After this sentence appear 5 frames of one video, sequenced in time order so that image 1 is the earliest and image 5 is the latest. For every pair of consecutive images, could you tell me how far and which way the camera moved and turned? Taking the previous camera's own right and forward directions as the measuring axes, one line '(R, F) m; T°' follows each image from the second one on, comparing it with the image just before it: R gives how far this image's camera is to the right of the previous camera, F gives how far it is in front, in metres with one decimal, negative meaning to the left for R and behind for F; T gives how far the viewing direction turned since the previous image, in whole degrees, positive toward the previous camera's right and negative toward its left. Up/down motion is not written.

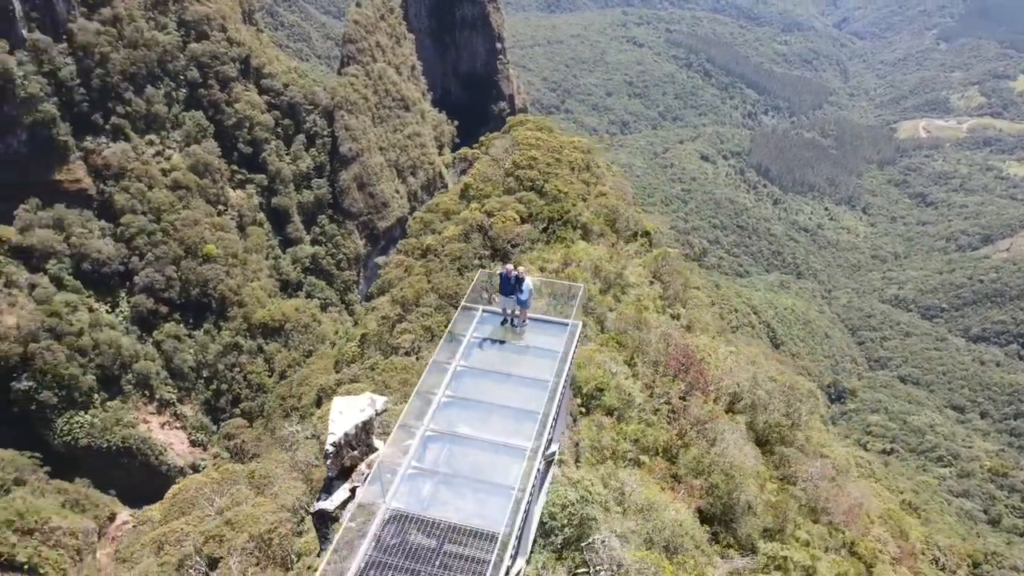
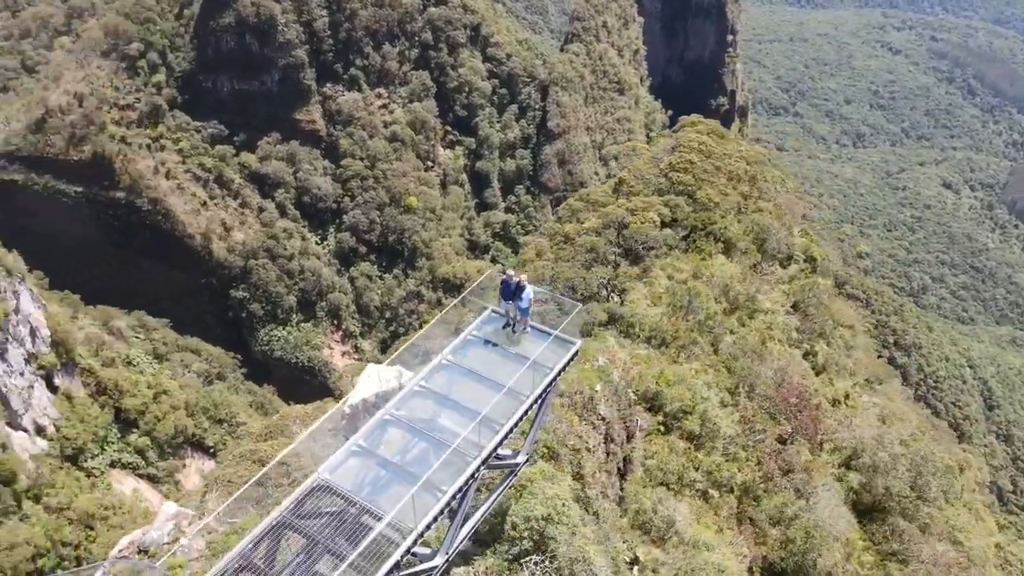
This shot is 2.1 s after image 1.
(+1.6, +0.2) m; -14°
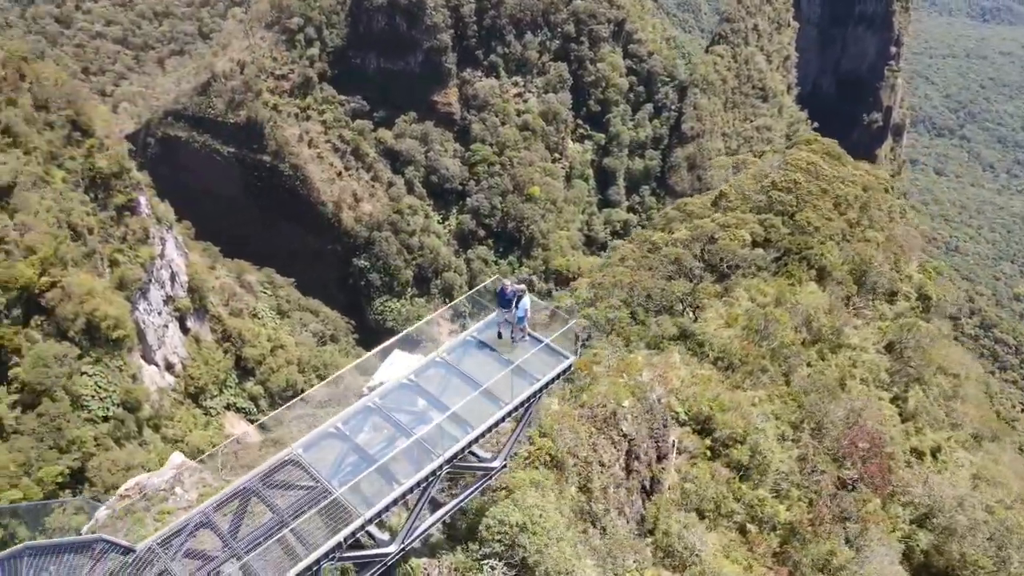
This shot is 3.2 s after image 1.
(+1.1, 0.0) m; -9°
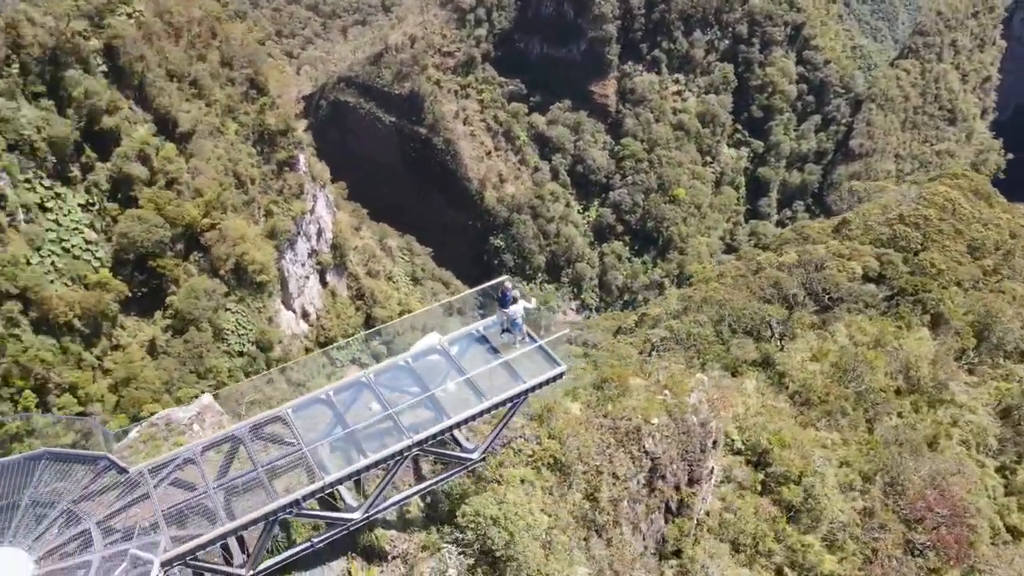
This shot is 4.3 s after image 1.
(+1.2, -0.1) m; -11°
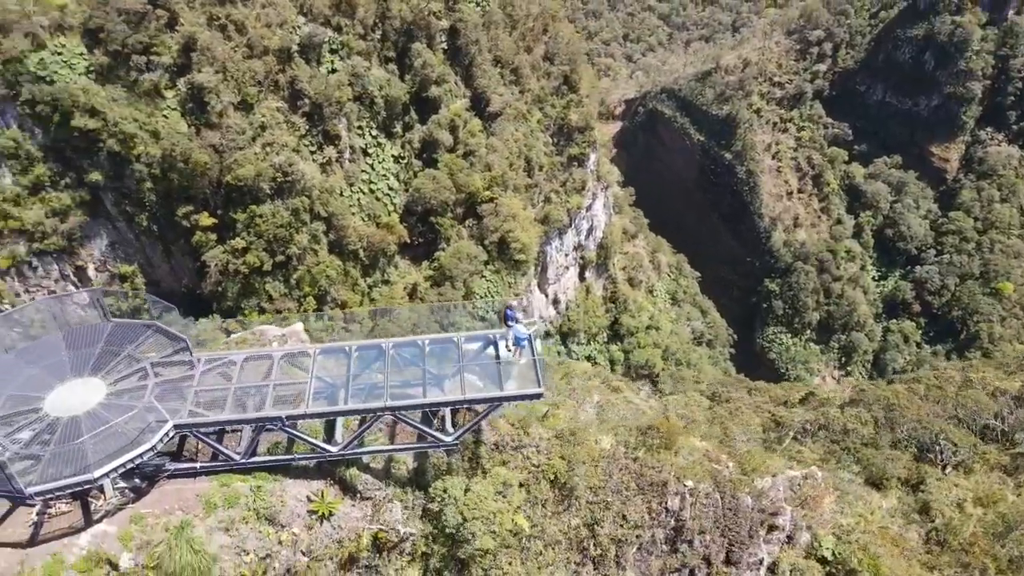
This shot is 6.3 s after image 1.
(+2.6, -0.2) m; -21°
